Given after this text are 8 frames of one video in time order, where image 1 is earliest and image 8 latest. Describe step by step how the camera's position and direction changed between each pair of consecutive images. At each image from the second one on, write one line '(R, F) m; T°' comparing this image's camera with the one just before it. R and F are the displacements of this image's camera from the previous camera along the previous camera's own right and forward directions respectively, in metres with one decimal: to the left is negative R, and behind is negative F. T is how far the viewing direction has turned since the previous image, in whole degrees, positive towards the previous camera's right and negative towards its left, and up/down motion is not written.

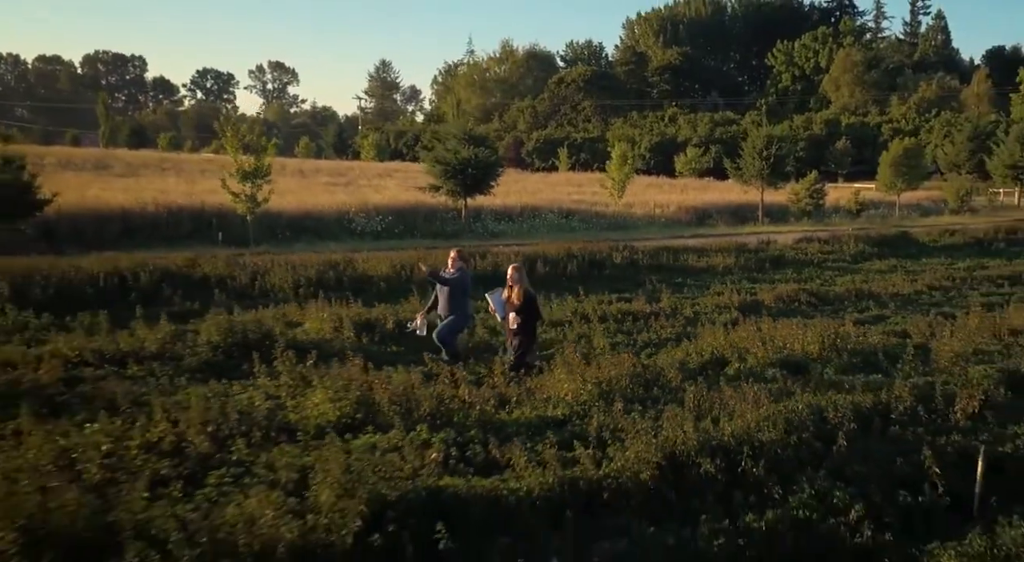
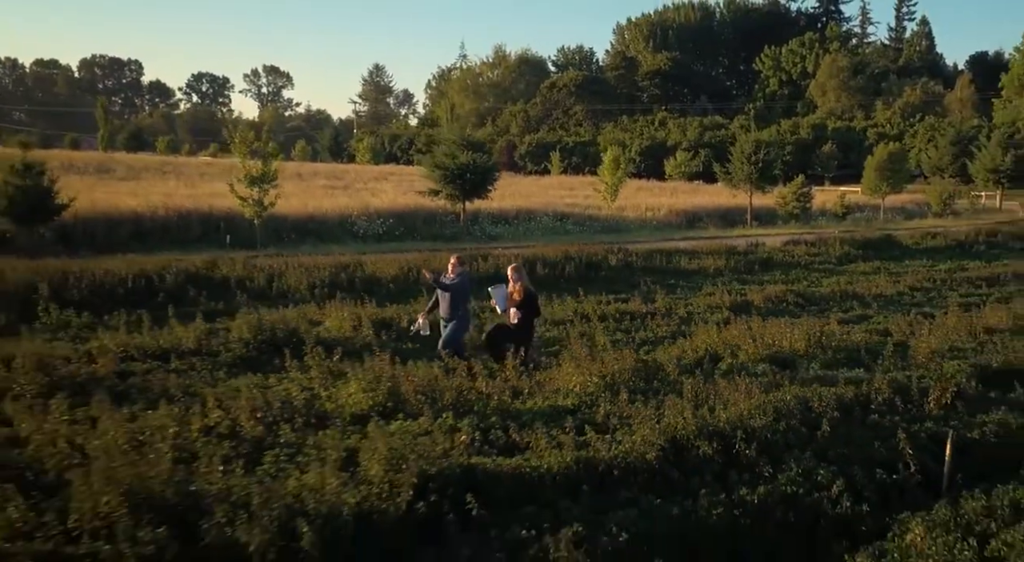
(-0.2, -0.7) m; +1°
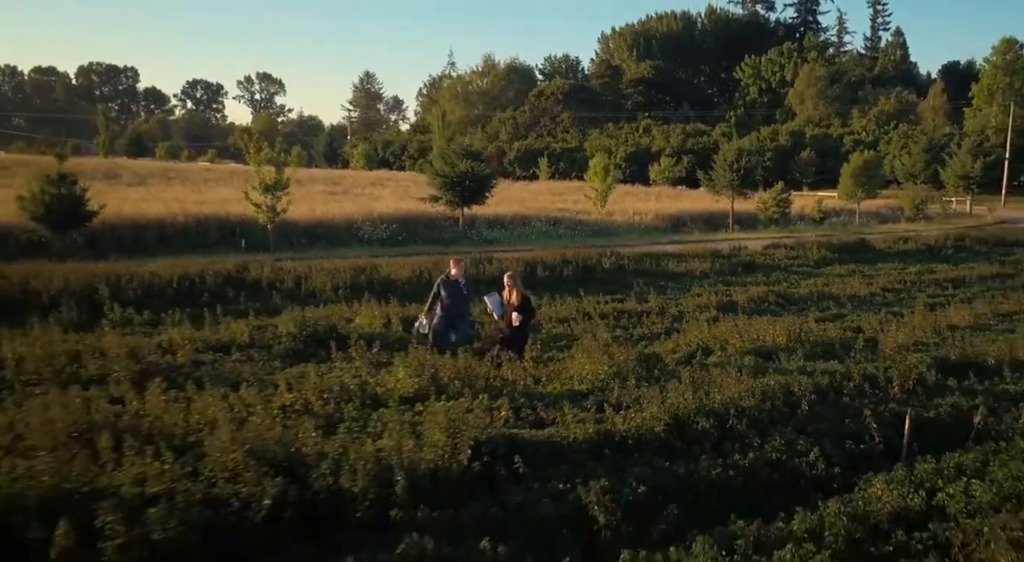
(-0.5, -1.2) m; +1°
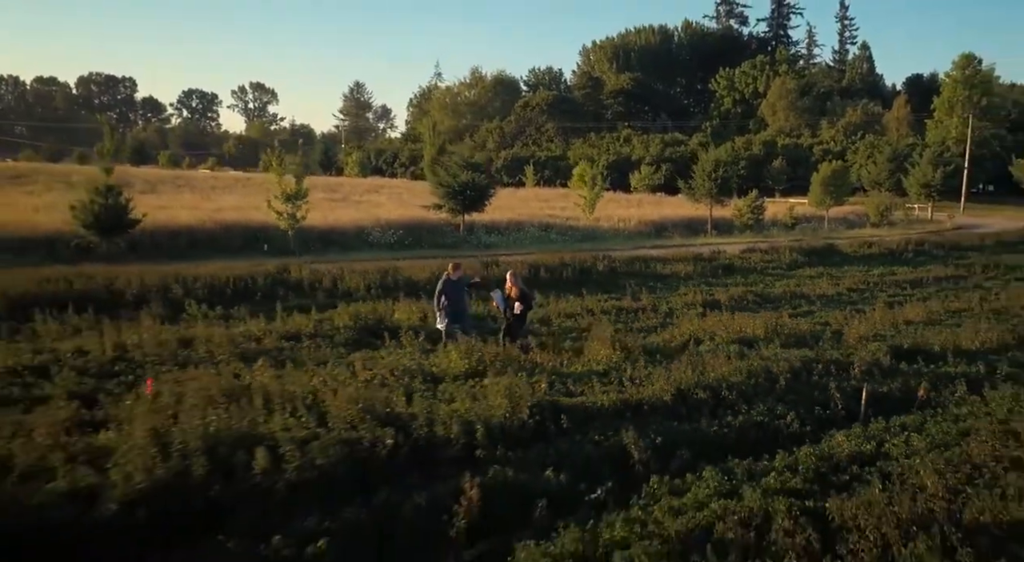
(-0.7, -1.9) m; +2°
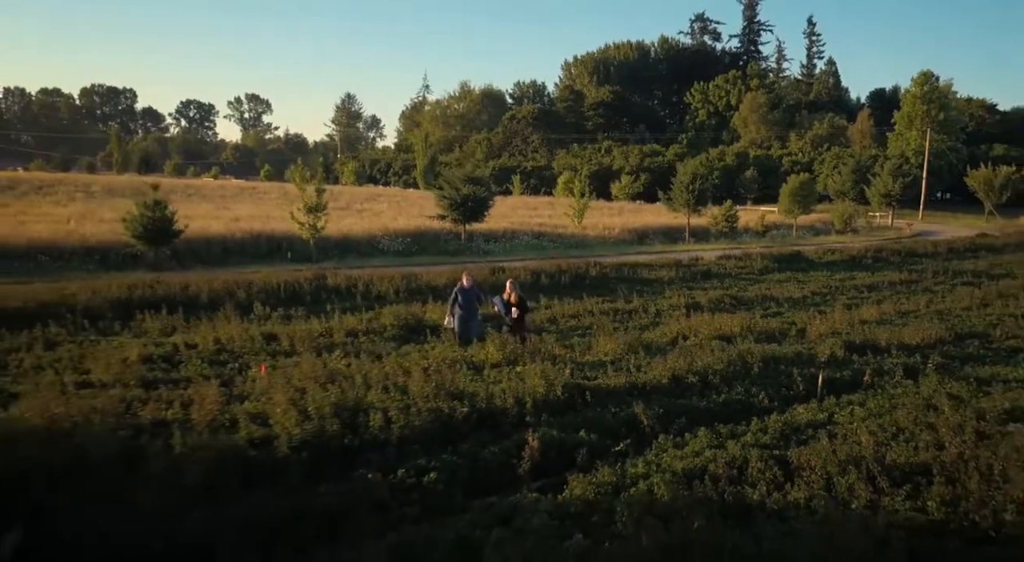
(-0.8, -2.4) m; +2°
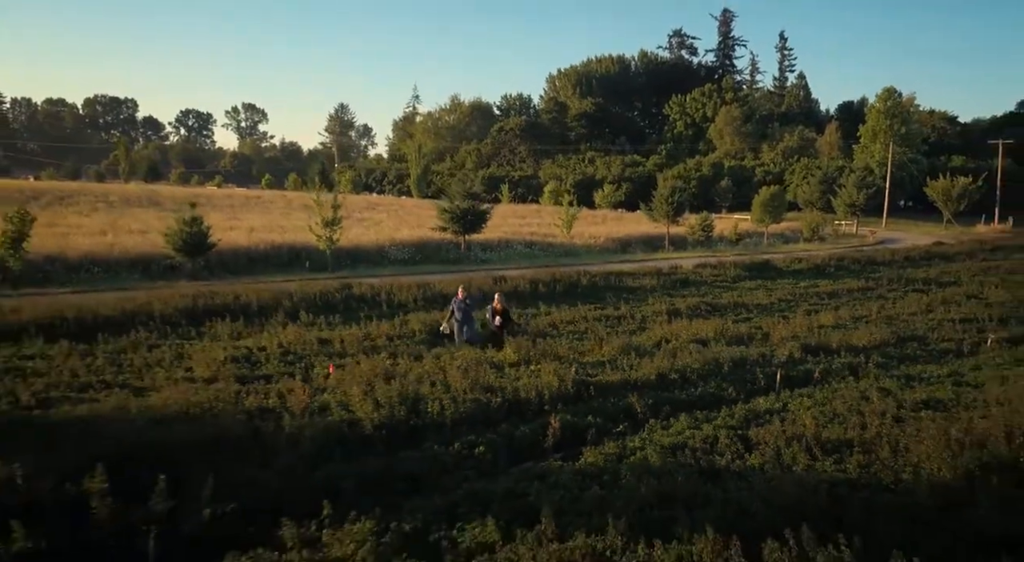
(-0.7, -2.7) m; +2°
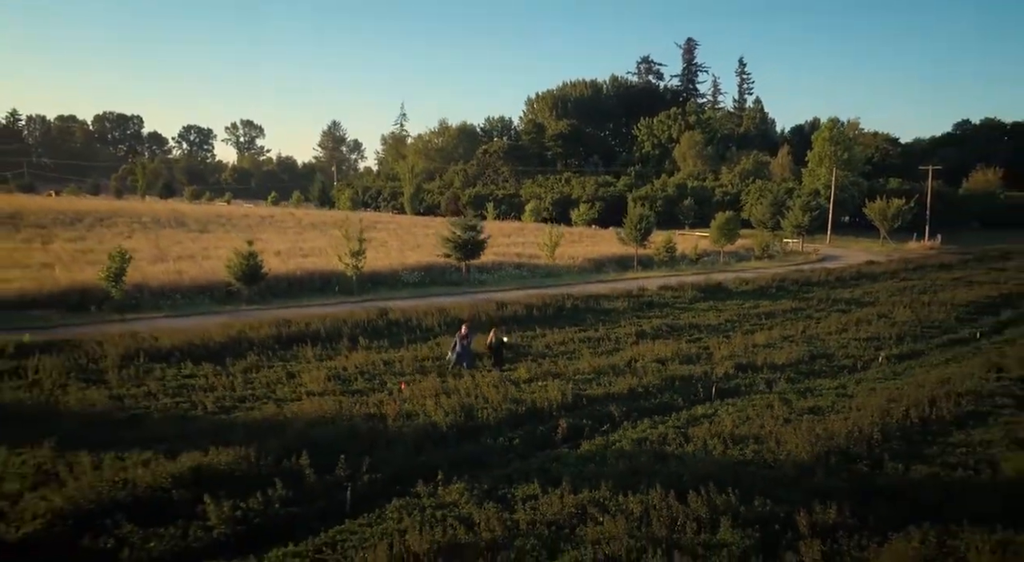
(-1.1, -5.8) m; +2°
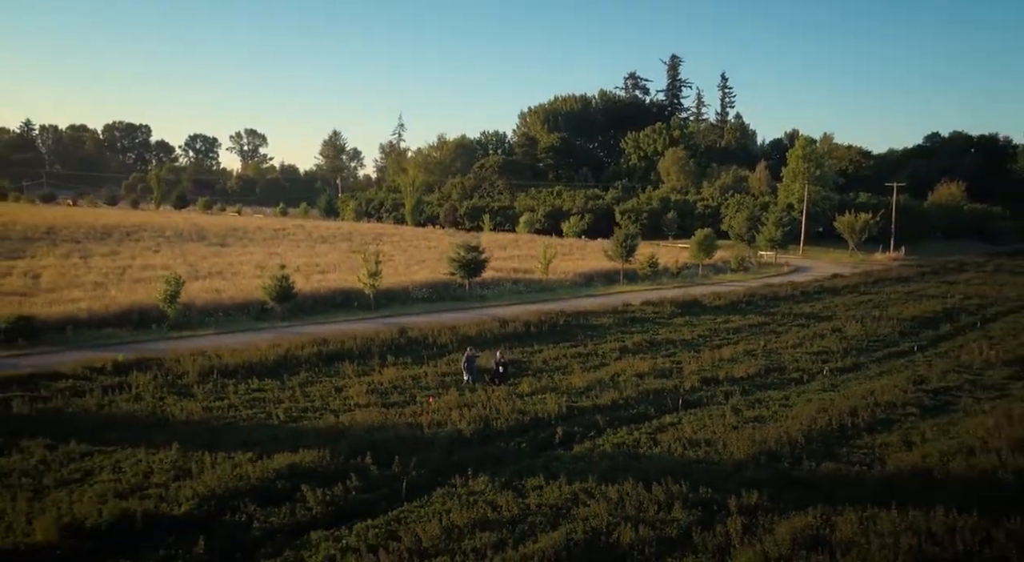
(-0.5, -4.7) m; +1°
